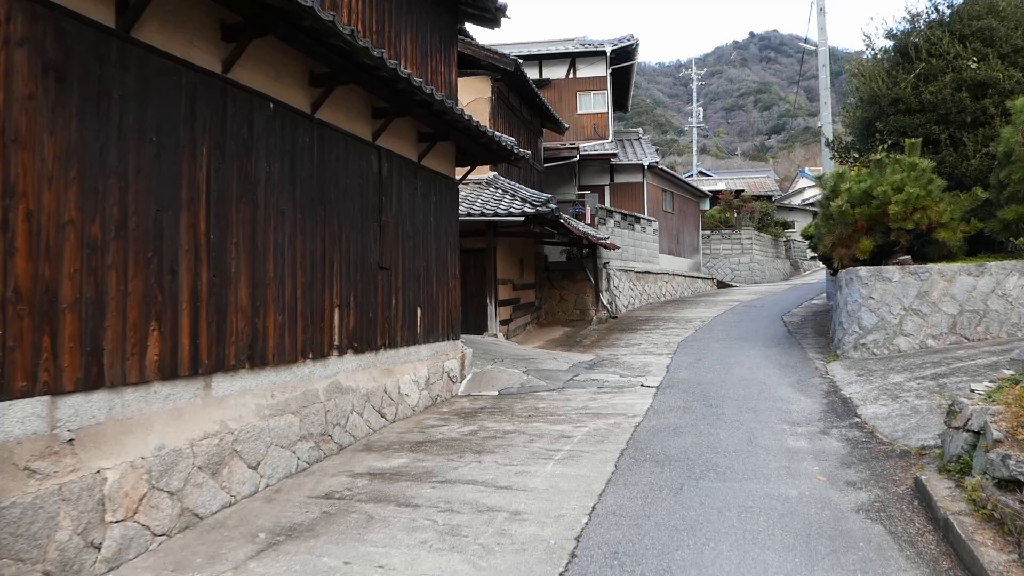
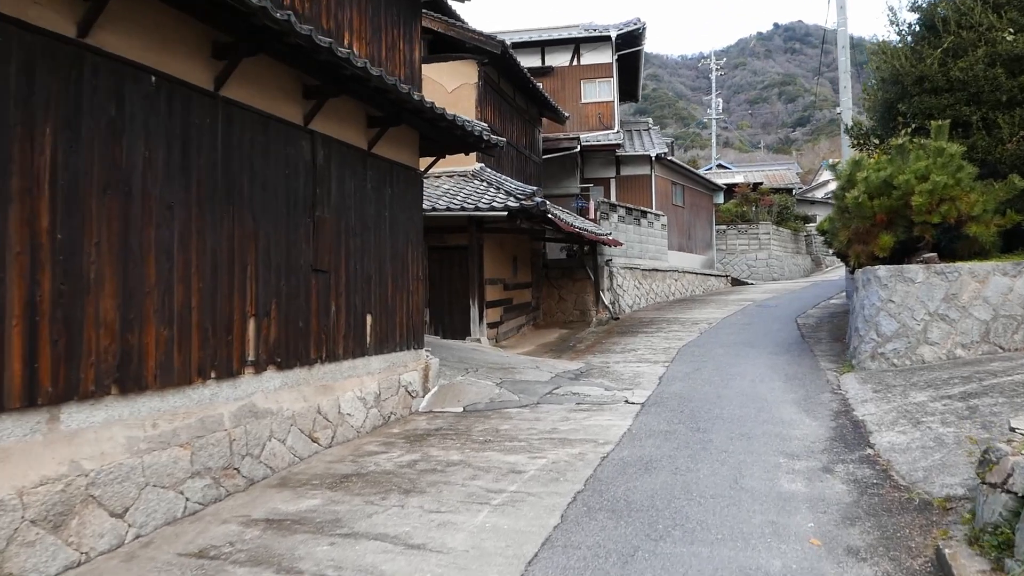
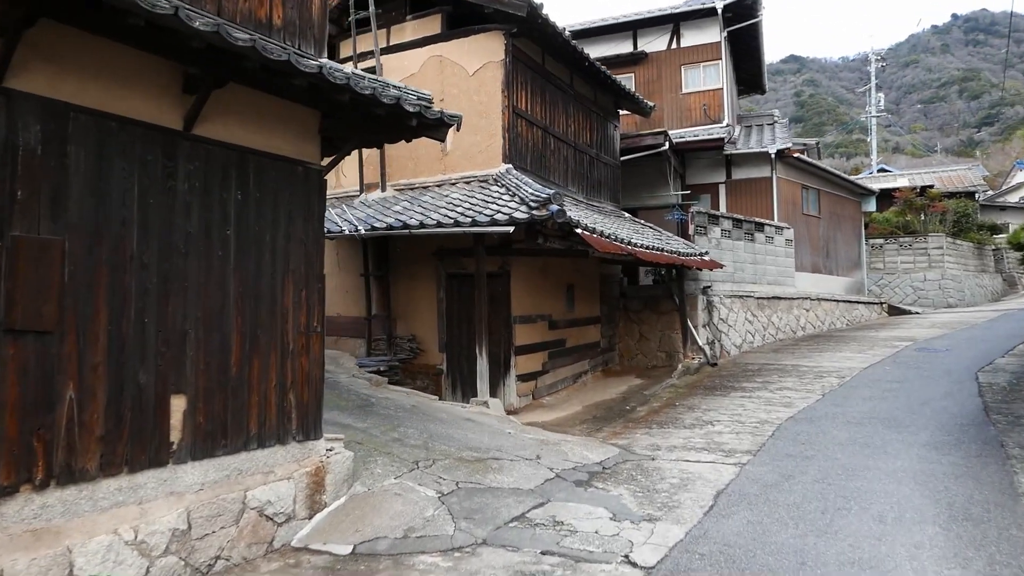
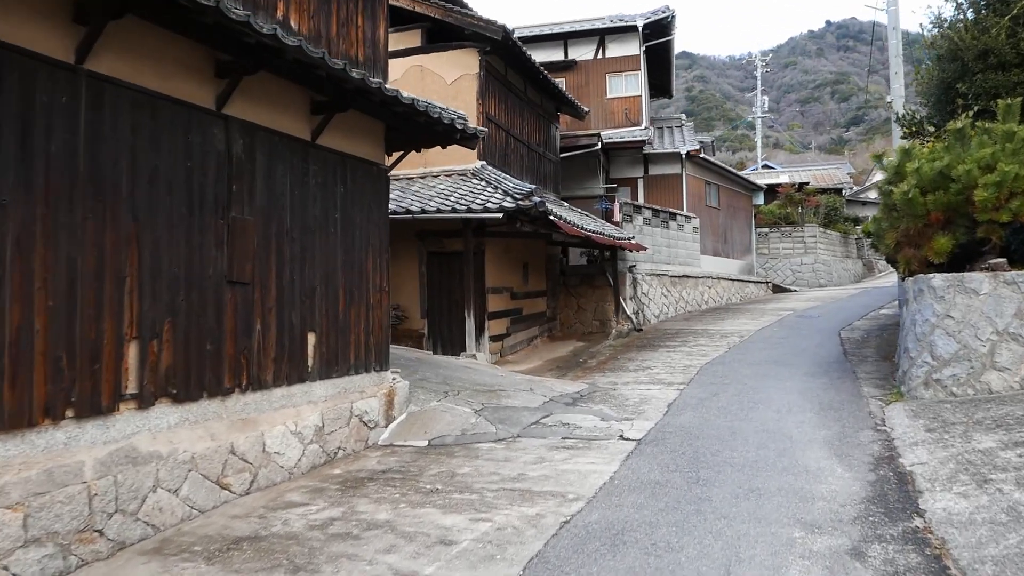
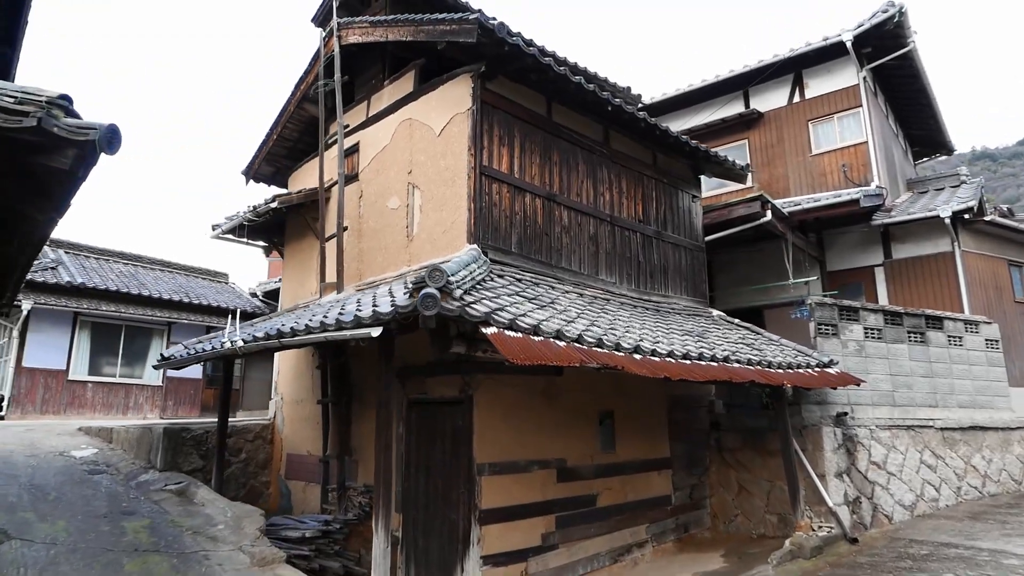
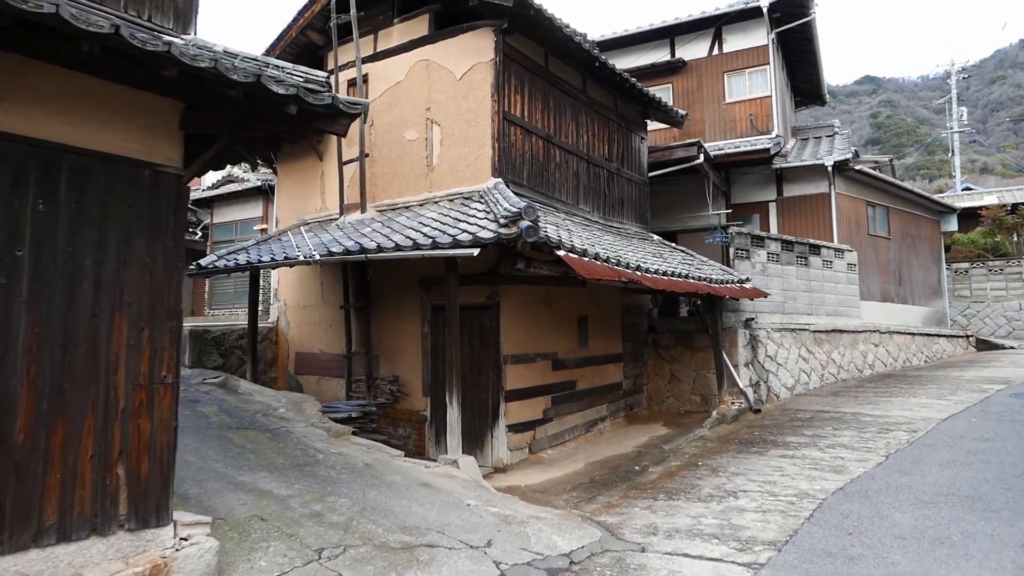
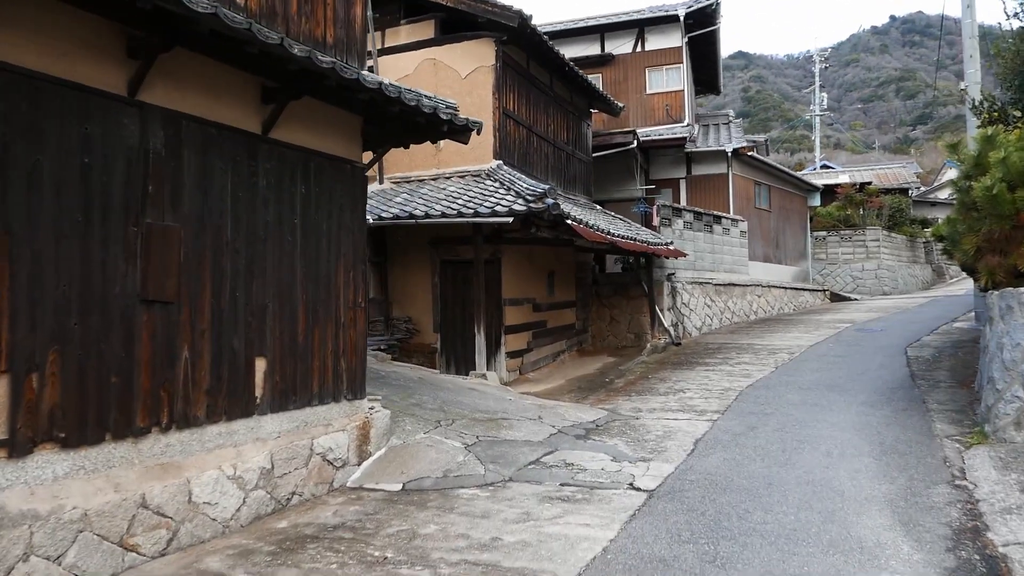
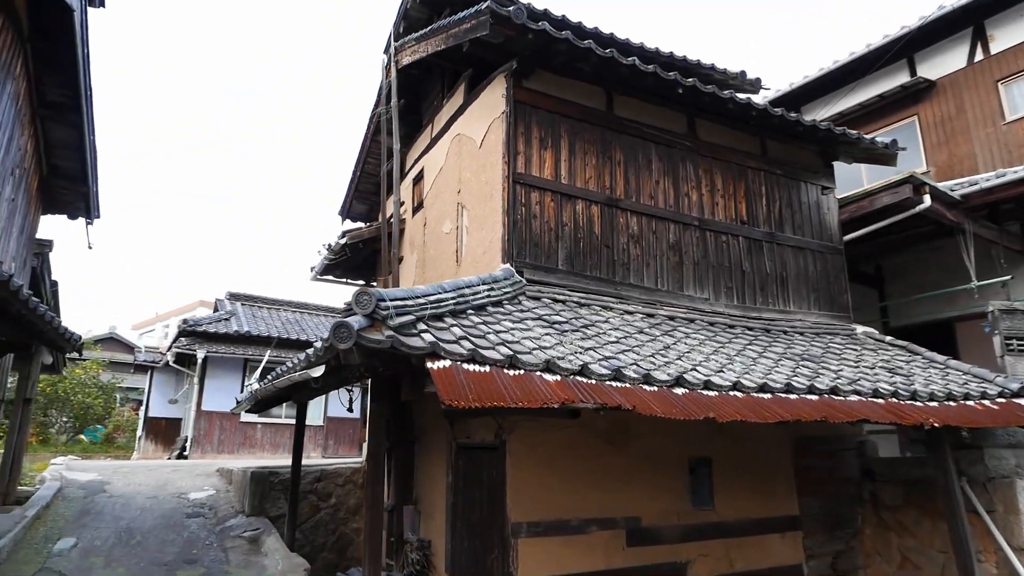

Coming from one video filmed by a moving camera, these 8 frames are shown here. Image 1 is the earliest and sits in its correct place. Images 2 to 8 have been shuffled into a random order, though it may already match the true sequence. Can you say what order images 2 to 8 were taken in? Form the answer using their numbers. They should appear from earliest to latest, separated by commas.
2, 4, 7, 3, 6, 5, 8
